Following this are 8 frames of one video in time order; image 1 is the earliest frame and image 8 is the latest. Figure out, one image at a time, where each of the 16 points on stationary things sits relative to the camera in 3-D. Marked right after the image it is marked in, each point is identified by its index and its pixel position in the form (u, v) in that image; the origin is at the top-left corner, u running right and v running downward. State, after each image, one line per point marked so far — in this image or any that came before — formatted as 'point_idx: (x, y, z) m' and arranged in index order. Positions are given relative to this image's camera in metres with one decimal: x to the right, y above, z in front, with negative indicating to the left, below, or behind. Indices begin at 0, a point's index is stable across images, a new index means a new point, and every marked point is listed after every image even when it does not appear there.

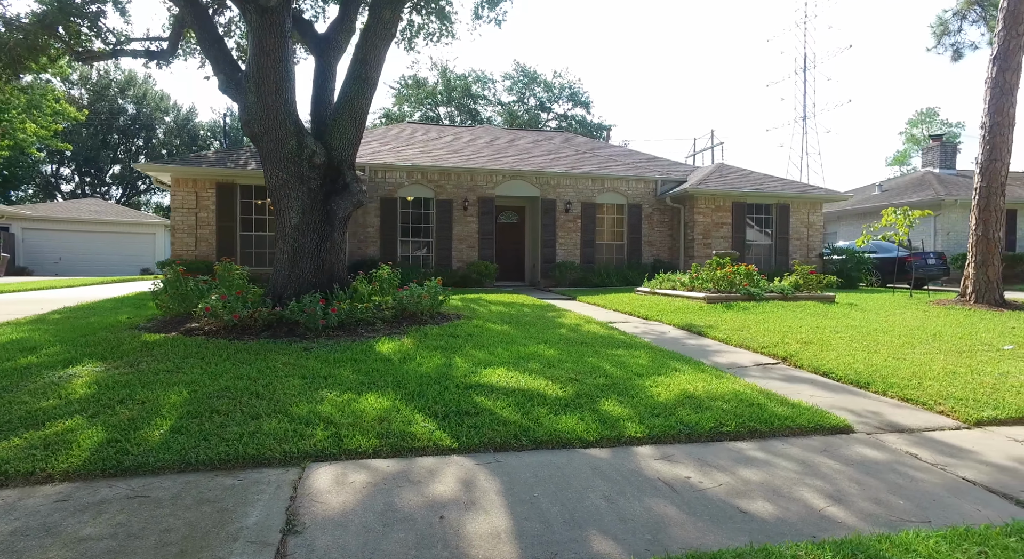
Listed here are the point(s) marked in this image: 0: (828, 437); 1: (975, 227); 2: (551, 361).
0: (+2.1, -1.1, +3.8) m
1: (+7.7, +0.9, +9.4) m
2: (+0.3, -0.8, +5.4) m
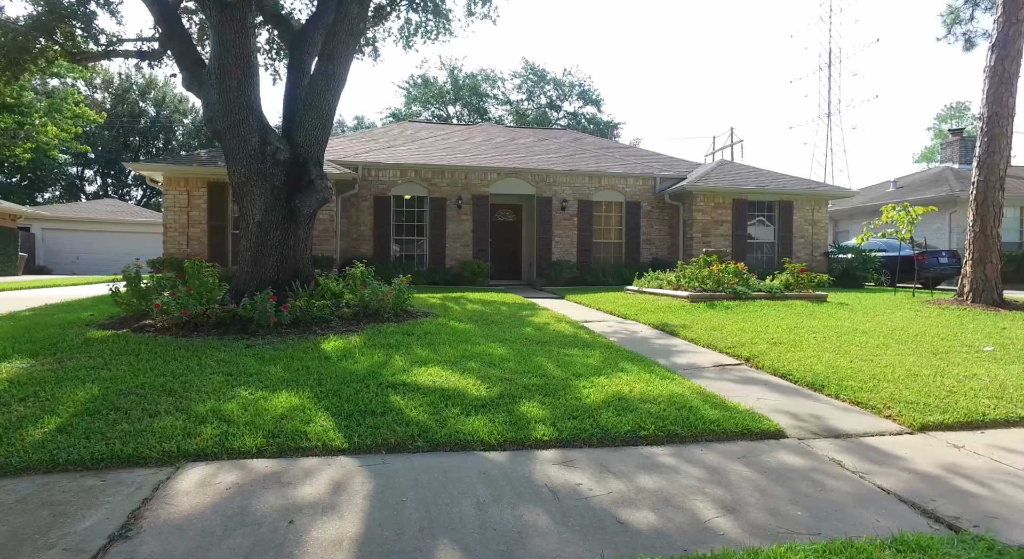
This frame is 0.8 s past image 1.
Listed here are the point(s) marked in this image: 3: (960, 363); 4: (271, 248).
0: (+1.5, -1.0, +3.6) m
1: (+7.3, +0.9, +9.0) m
2: (-0.2, -0.8, +5.3) m
3: (+4.3, -0.8, +5.5) m
4: (-3.1, +0.4, +7.3) m
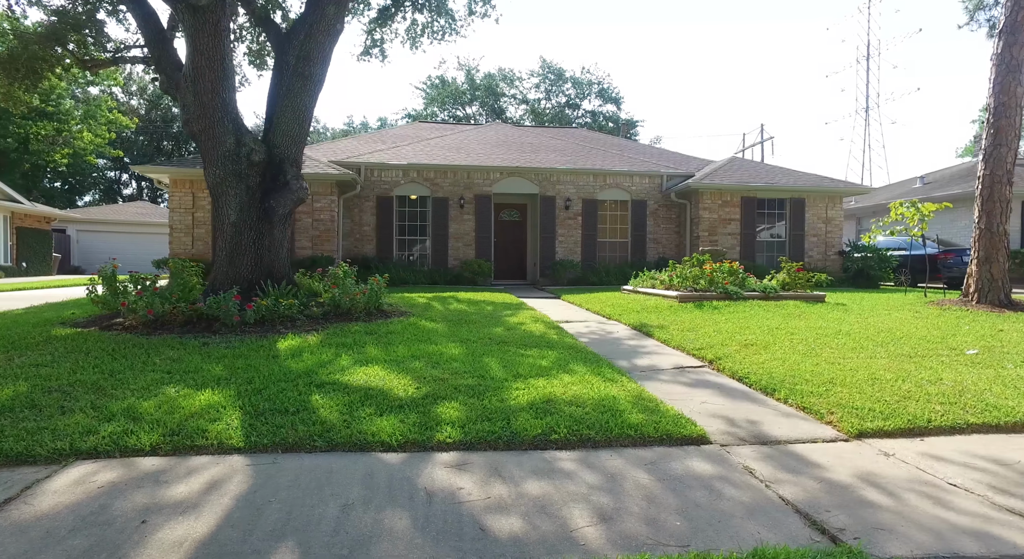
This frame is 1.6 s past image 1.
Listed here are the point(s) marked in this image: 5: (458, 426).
0: (+1.0, -1.0, +3.5) m
1: (+7.0, +0.9, +8.5) m
2: (-0.7, -0.7, +5.2) m
3: (+3.8, -0.8, +5.2) m
4: (-3.5, +0.4, +7.4) m
5: (-0.3, -0.9, +3.6) m
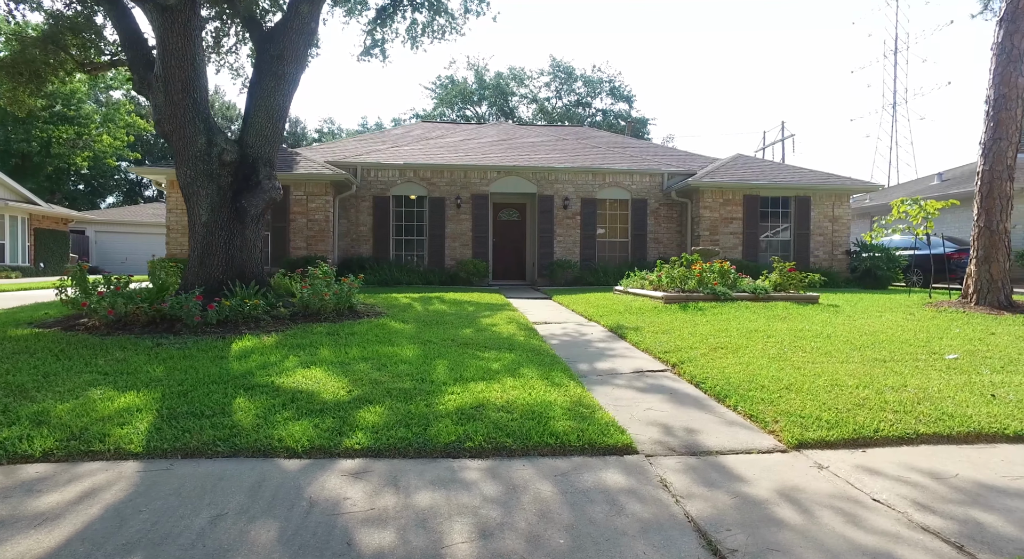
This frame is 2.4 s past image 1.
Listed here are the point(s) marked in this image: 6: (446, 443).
0: (+0.5, -1.0, +3.3) m
1: (+6.7, +0.9, +8.1) m
2: (-1.1, -0.8, +5.1) m
3: (+3.4, -0.8, +4.9) m
4: (-3.8, +0.4, +7.4) m
5: (-0.8, -0.9, +3.5) m
6: (-0.4, -1.0, +3.3) m
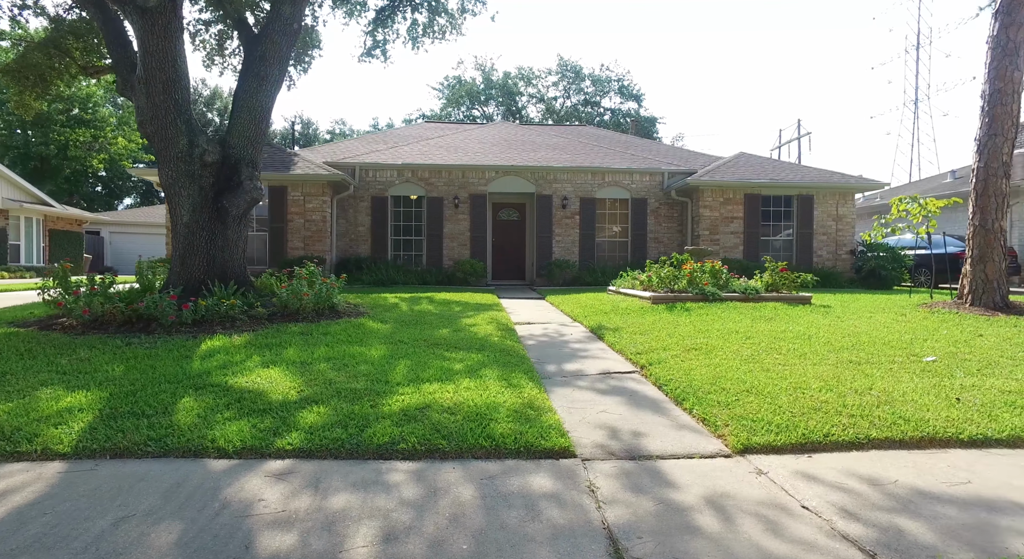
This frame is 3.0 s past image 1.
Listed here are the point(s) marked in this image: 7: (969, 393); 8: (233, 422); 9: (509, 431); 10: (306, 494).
0: (+0.1, -1.0, +3.2) m
1: (+6.4, +0.9, +7.9) m
2: (-1.5, -0.8, +5.1) m
3: (+3.0, -0.8, +4.8) m
4: (-4.1, +0.4, +7.4) m
5: (-1.2, -0.9, +3.4) m
6: (-0.8, -1.0, +3.3) m
7: (+3.4, -0.8, +4.2) m
8: (-1.7, -0.9, +3.5) m
9: (0.0, -0.9, +3.5) m
10: (-1.0, -1.1, +2.8) m
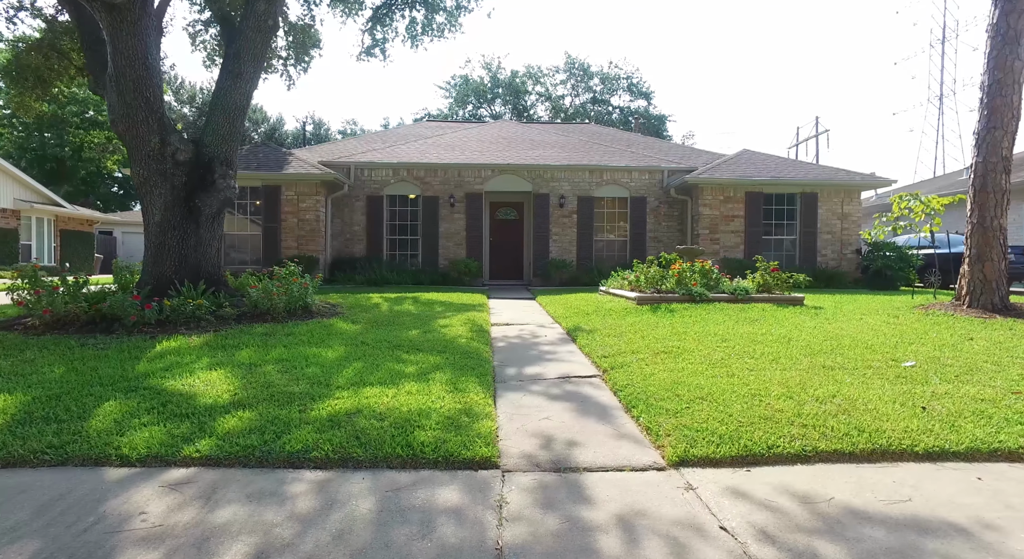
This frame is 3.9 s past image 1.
0: (-0.4, -1.0, +3.1) m
1: (+6.1, +0.9, +7.5) m
2: (-1.9, -0.8, +5.0) m
3: (+2.6, -0.8, +4.5) m
4: (-4.4, +0.4, +7.4) m
5: (-1.7, -0.9, +3.3) m
6: (-1.2, -1.0, +3.2) m
7: (+2.9, -0.8, +3.9) m
8: (-2.2, -0.9, +3.4) m
9: (-0.5, -0.9, +3.4) m
10: (-1.5, -1.1, +2.7) m
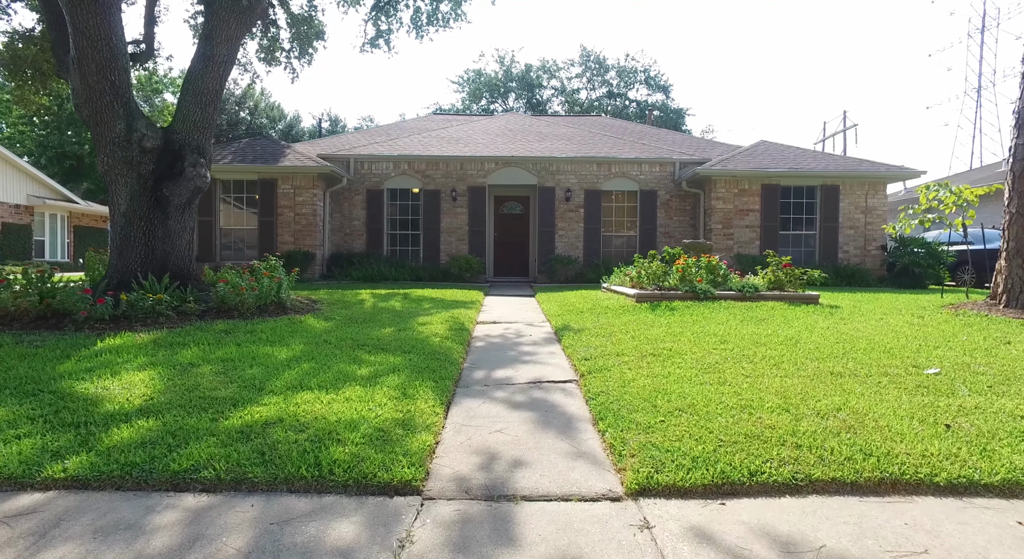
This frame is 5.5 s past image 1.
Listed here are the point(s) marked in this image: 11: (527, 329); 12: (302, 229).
0: (-0.7, -1.0, +2.5) m
1: (+5.9, +0.9, +6.8) m
2: (-2.1, -0.7, +4.5) m
3: (+2.3, -0.8, +3.9) m
4: (-4.6, +0.5, +7.0) m
5: (-2.0, -0.9, +2.8) m
6: (-1.6, -0.9, +2.7) m
7: (+2.6, -0.8, +3.3) m
8: (-2.5, -0.8, +3.0) m
9: (-0.8, -0.9, +2.8) m
10: (-1.9, -1.0, +2.2) m
11: (+0.2, -0.6, +7.0) m
12: (-5.0, +1.2, +13.5) m
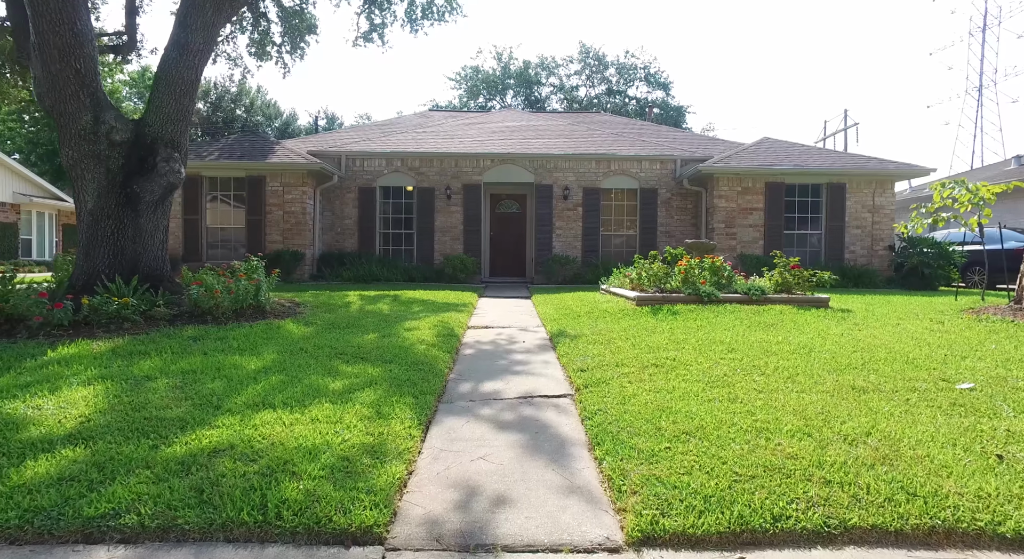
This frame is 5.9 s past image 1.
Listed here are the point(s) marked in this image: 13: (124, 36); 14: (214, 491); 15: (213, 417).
0: (-0.8, -1.0, +2.1) m
1: (+5.9, +0.9, +6.4) m
2: (-2.2, -0.7, +4.1) m
3: (+2.2, -0.8, +3.4) m
4: (-4.7, +0.5, +6.6) m
5: (-2.1, -0.9, +2.4) m
6: (-1.7, -0.9, +2.3) m
7: (+2.5, -0.8, +2.9) m
8: (-2.6, -0.9, +2.5) m
9: (-0.9, -0.9, +2.4) m
10: (-1.9, -1.0, +1.8) m
11: (+0.1, -0.6, +6.6) m
12: (-5.1, +1.2, +13.1) m
13: (-7.9, +5.0, +11.6) m
14: (-1.3, -0.9, +2.5) m
15: (-1.7, -0.8, +3.4) m
